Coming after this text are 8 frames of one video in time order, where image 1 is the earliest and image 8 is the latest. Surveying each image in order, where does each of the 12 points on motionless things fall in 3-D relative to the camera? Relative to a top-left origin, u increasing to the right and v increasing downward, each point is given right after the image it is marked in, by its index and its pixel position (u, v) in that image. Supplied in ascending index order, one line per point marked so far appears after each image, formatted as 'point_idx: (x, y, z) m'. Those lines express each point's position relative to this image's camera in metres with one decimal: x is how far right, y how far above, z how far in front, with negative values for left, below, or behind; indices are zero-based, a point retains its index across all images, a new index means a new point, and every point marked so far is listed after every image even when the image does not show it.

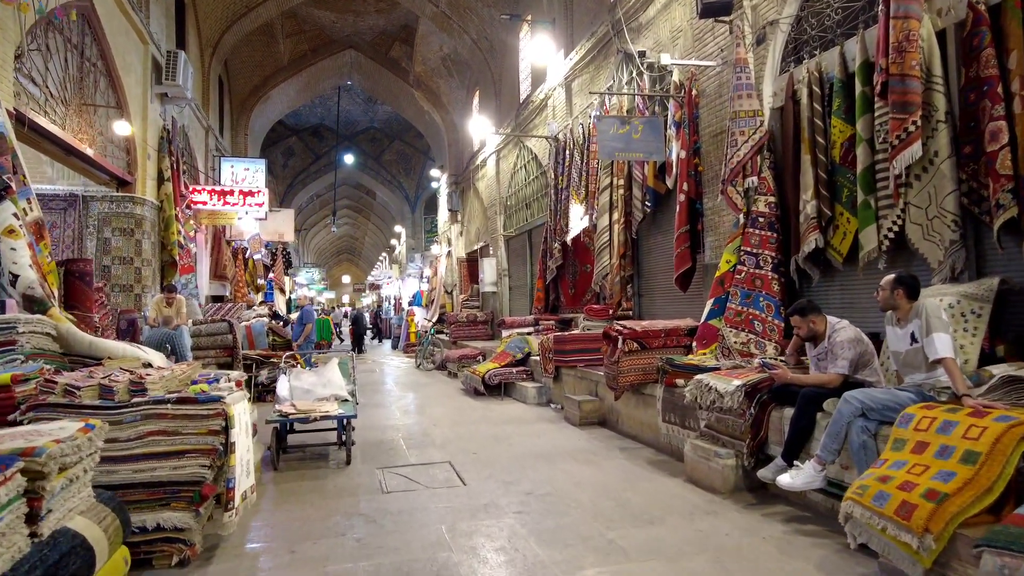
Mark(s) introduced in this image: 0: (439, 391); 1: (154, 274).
0: (-0.9, -1.3, +8.2) m
1: (-4.0, +0.2, +7.4) m
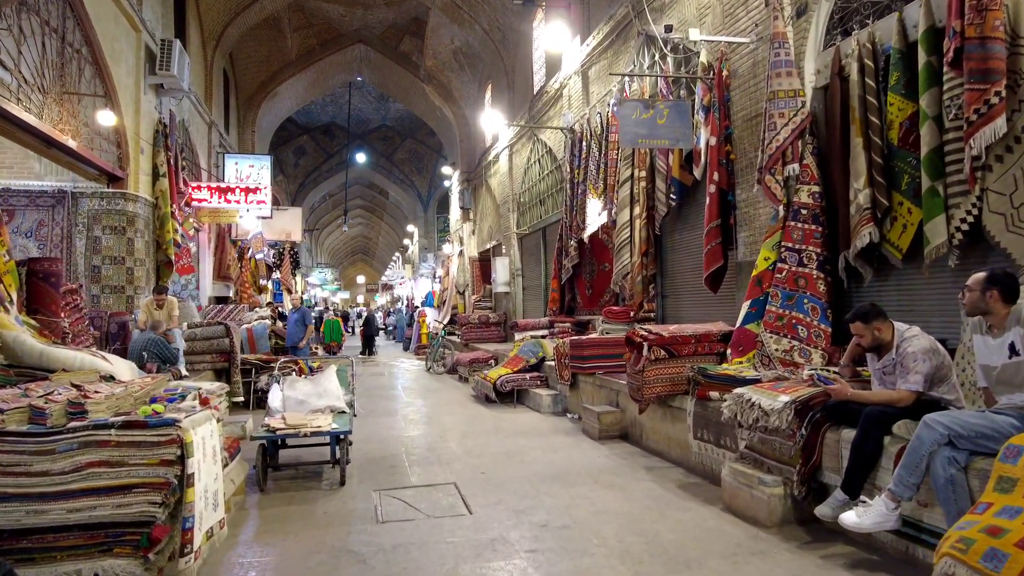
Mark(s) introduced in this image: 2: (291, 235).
0: (-0.7, -1.3, +7.7) m
1: (-3.8, +0.2, +7.0) m
2: (-4.3, +1.0, +12.9) m
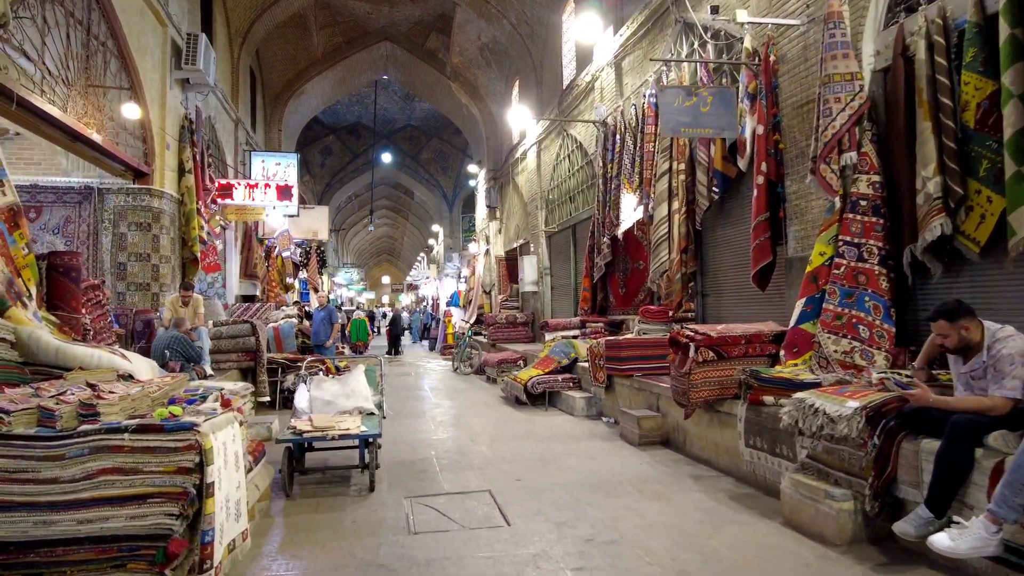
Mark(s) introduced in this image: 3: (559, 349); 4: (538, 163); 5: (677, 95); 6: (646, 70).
0: (-0.4, -1.3, +7.5) m
1: (-3.5, +0.2, +6.9) m
2: (-3.7, +1.0, +12.9) m
3: (+0.5, -0.7, +7.1) m
4: (+0.4, +2.1, +11.1) m
5: (+1.2, +1.4, +4.8) m
6: (+1.4, +2.2, +6.9) m
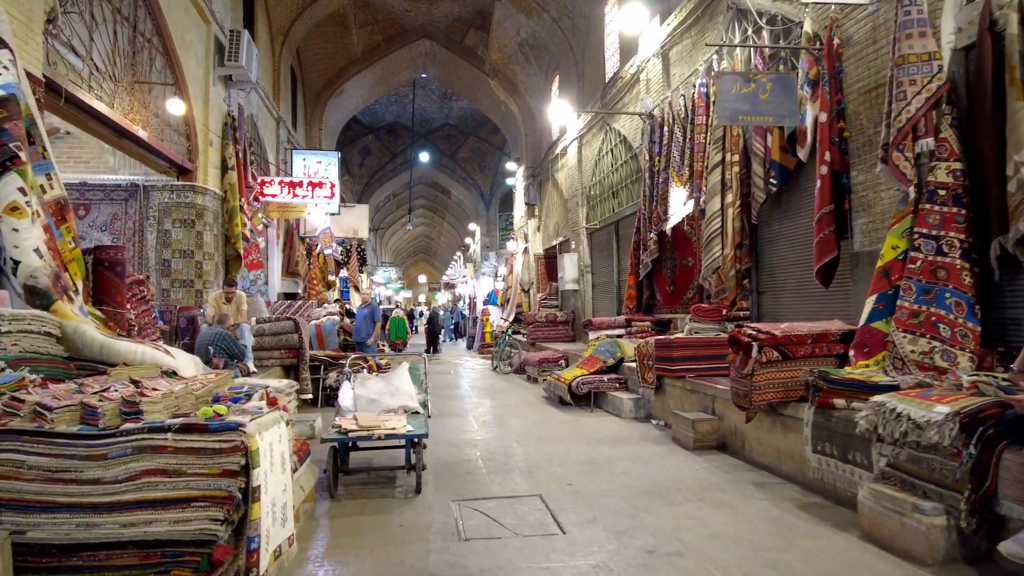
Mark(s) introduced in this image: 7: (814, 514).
0: (+0.1, -1.2, +7.4) m
1: (-3.1, +0.2, +7.0) m
2: (-3.0, +1.1, +12.9) m
3: (+0.9, -0.6, +6.9) m
4: (+1.1, +2.1, +10.9) m
5: (+1.5, +1.4, +4.6) m
6: (+1.8, +2.3, +6.6) m
7: (+1.4, -1.1, +3.1) m
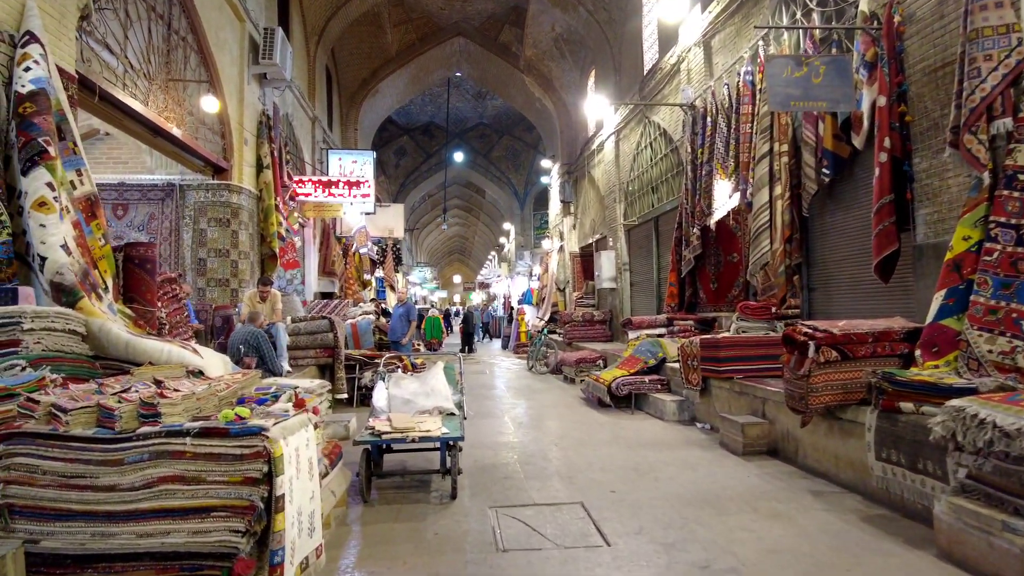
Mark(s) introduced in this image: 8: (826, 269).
0: (+0.5, -1.2, +7.2) m
1: (-2.7, +0.2, +6.9) m
2: (-2.3, +1.1, +12.8) m
3: (+1.3, -0.6, +6.6) m
4: (+1.7, +2.1, +10.6) m
5: (+1.8, +1.4, +4.3) m
6: (+2.2, +2.3, +6.3) m
7: (+1.6, -1.0, +2.9) m
8: (+2.5, +0.1, +5.3) m
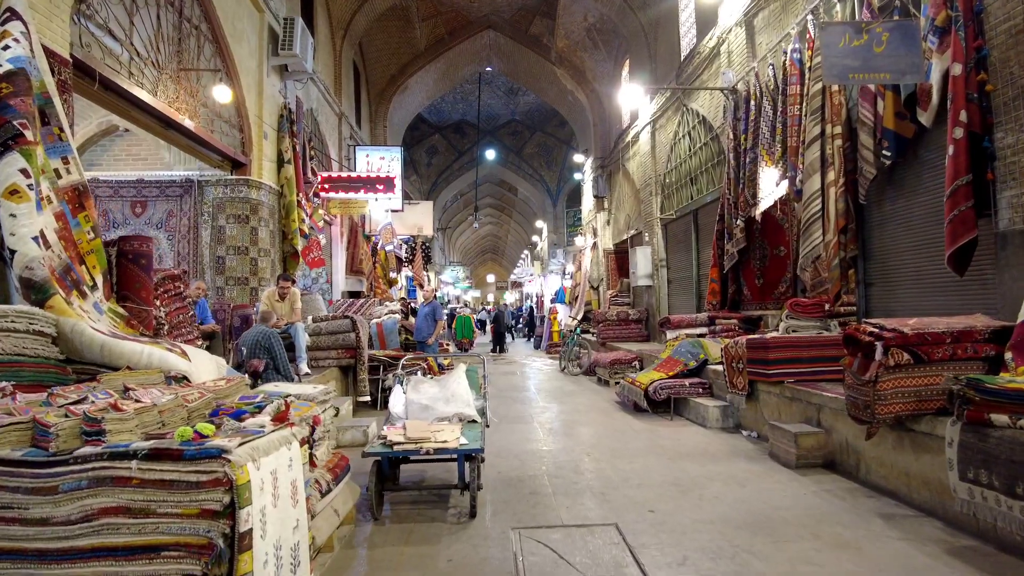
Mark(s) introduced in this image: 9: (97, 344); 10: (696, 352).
0: (+0.8, -1.2, +6.8) m
1: (-2.4, +0.2, +6.7) m
2: (-1.7, +1.1, +12.6) m
3: (+1.6, -0.6, +6.2) m
4: (+2.1, +2.2, +10.2) m
5: (+1.9, +1.5, +3.8) m
6: (+2.4, +2.3, +5.9) m
7: (+1.7, -1.0, +2.4) m
8: (+2.7, +0.2, +4.8) m
9: (-1.5, -0.2, +2.4) m
10: (+1.7, -0.6, +6.1) m
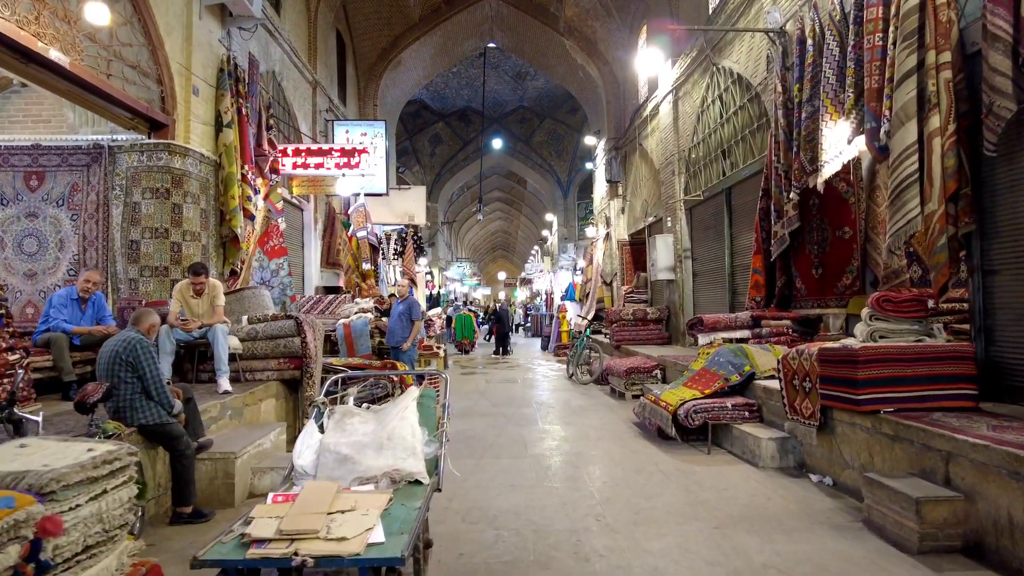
0: (+0.7, -1.1, +5.4) m
1: (-2.5, +0.3, +5.4) m
2: (-1.7, +1.2, +11.2) m
3: (+1.5, -0.5, +4.8) m
4: (+2.1, +2.2, +8.8) m
5: (+1.8, +1.5, +2.4) m
6: (+2.3, +2.4, +4.4) m
7: (+1.5, -1.0, +1.0) m
8: (+2.6, +0.2, +3.4) m
9: (-1.6, -0.2, +1.0) m
10: (+1.6, -0.5, +4.7) m
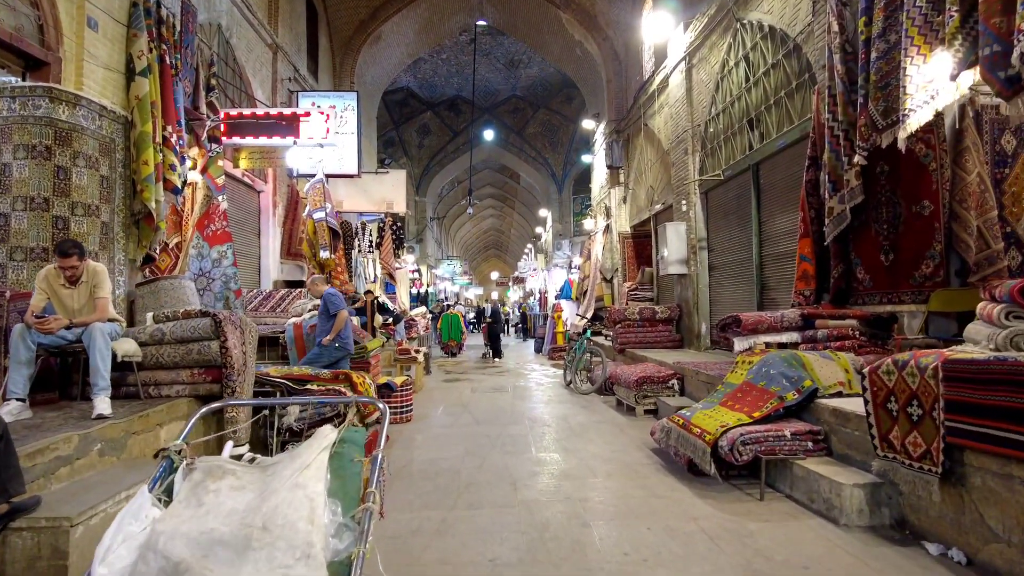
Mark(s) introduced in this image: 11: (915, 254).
0: (+0.6, -1.1, +4.2) m
1: (-2.6, +0.4, +4.2) m
2: (-1.8, +1.3, +10.1) m
3: (+1.4, -0.4, +3.6) m
4: (+2.0, +2.3, +7.6) m
5: (+1.7, +1.6, +1.3) m
6: (+2.3, +2.5, +3.3) m
7: (+1.5, -0.9, -0.1) m
8: (+2.5, +0.3, +2.3) m
9: (-1.7, -0.1, -0.1) m
10: (+1.5, -0.5, +3.5) m
11: (+2.3, +0.2, +3.8) m
